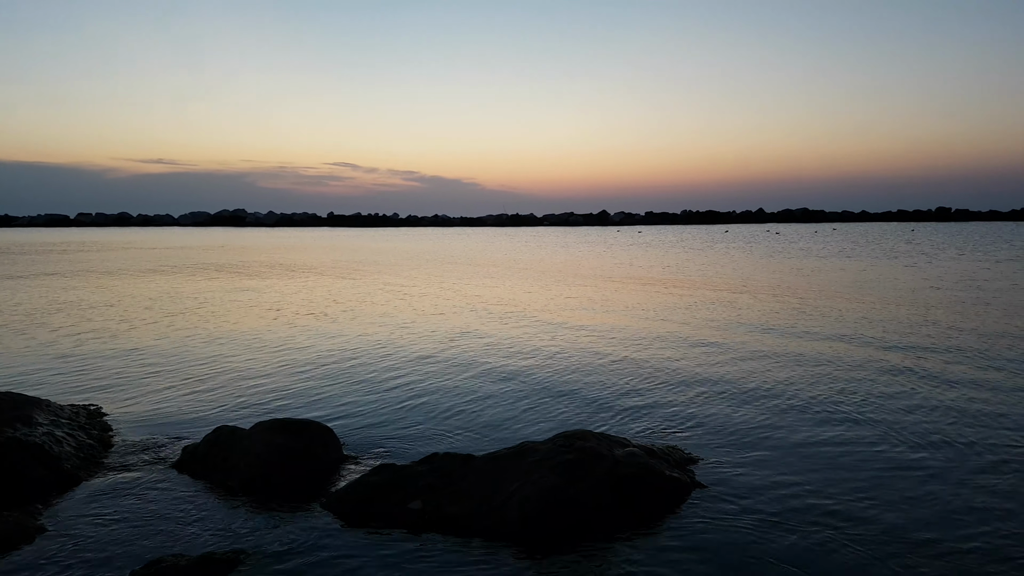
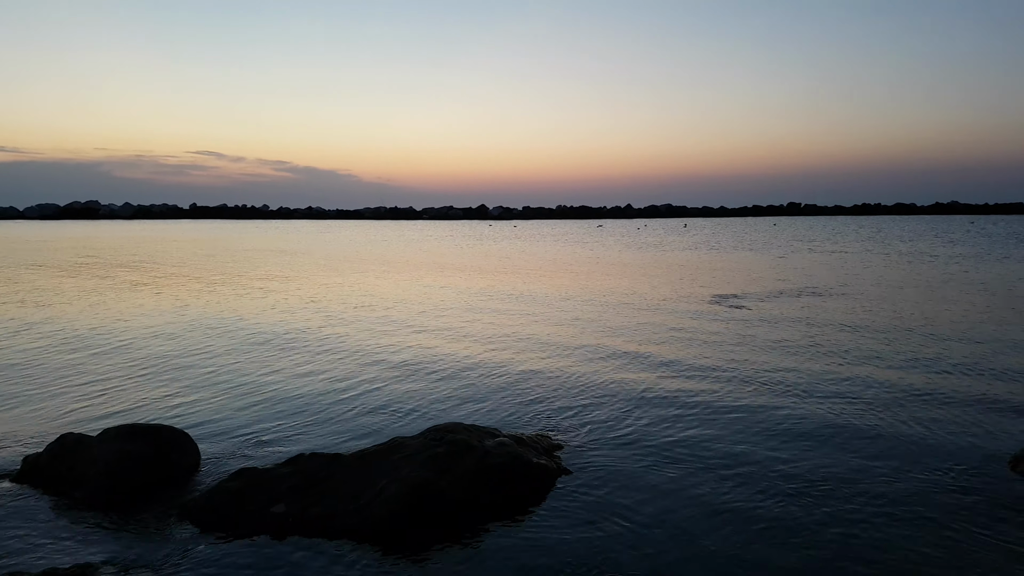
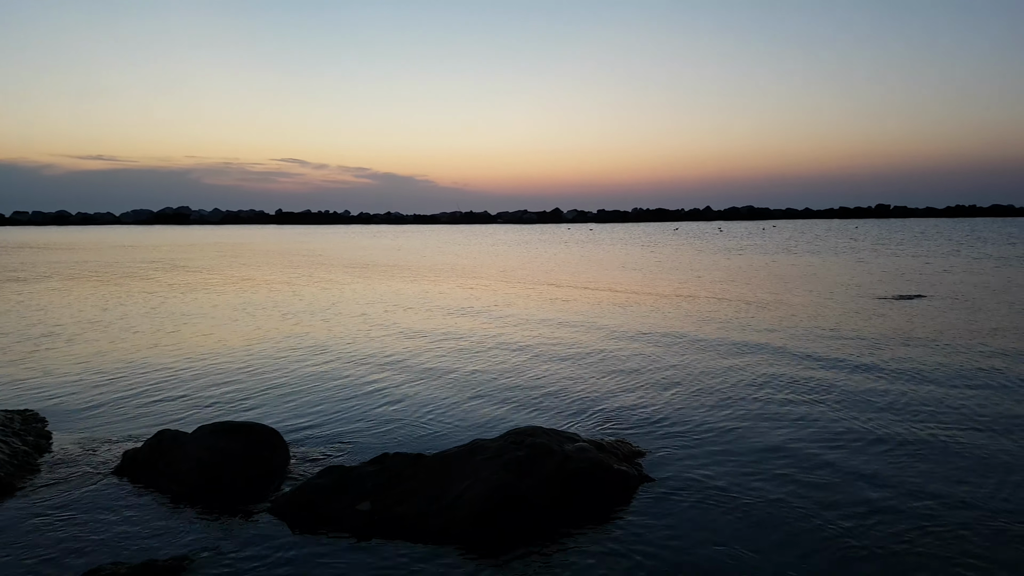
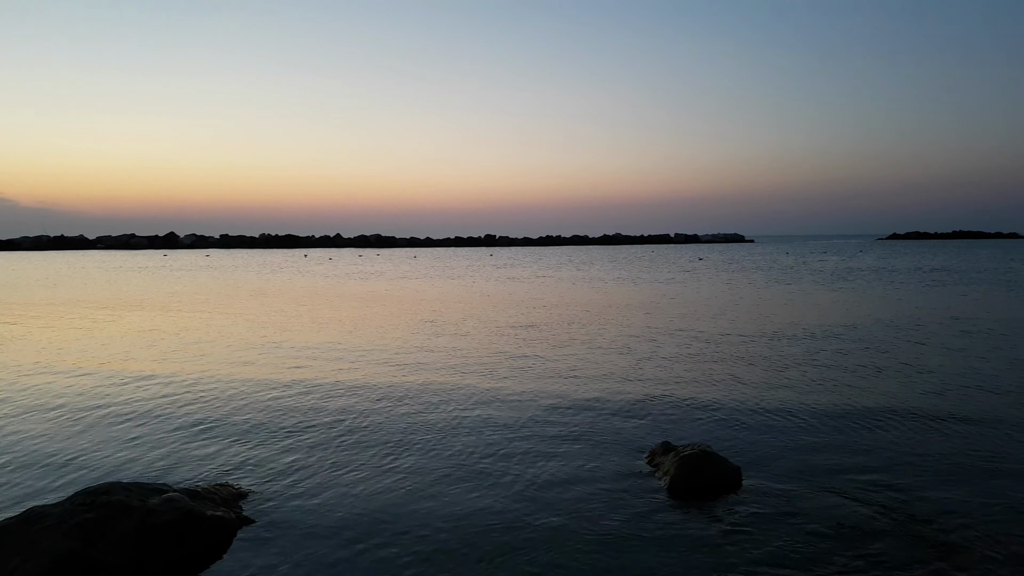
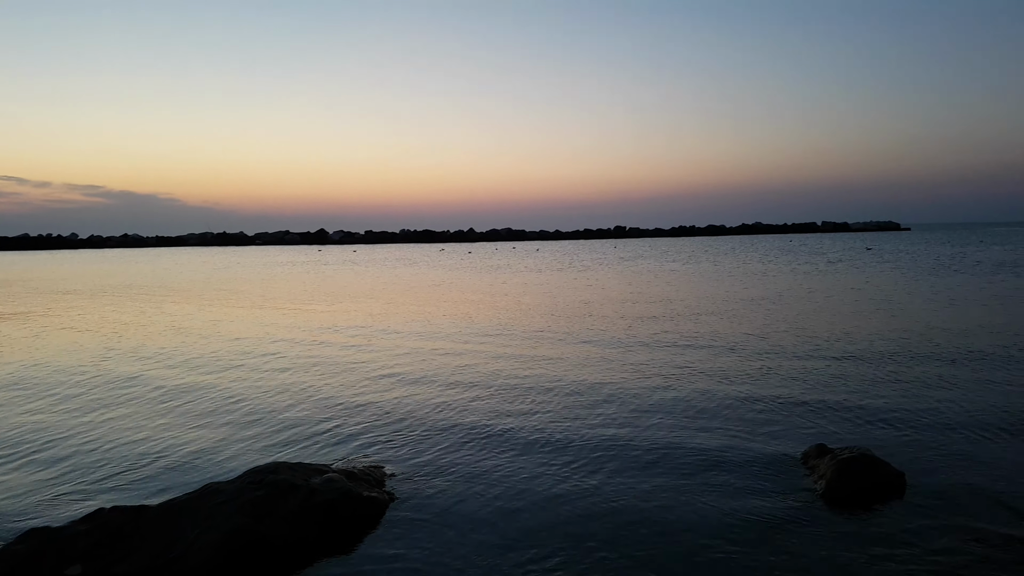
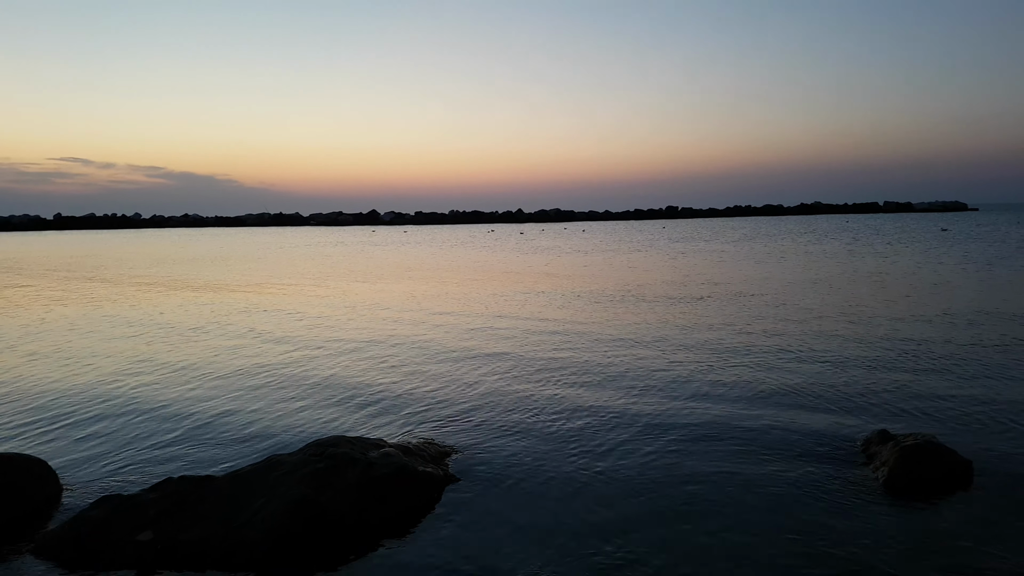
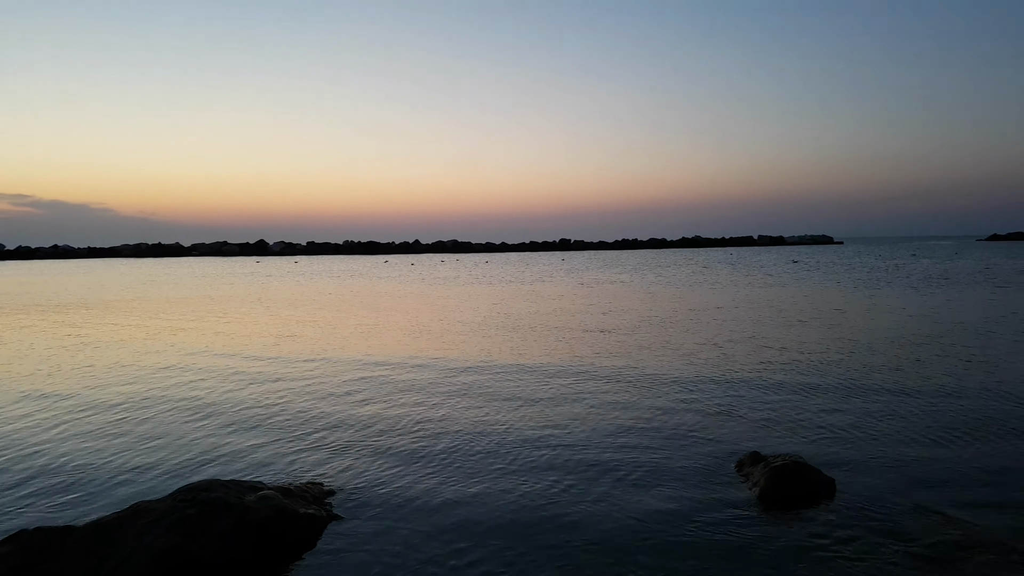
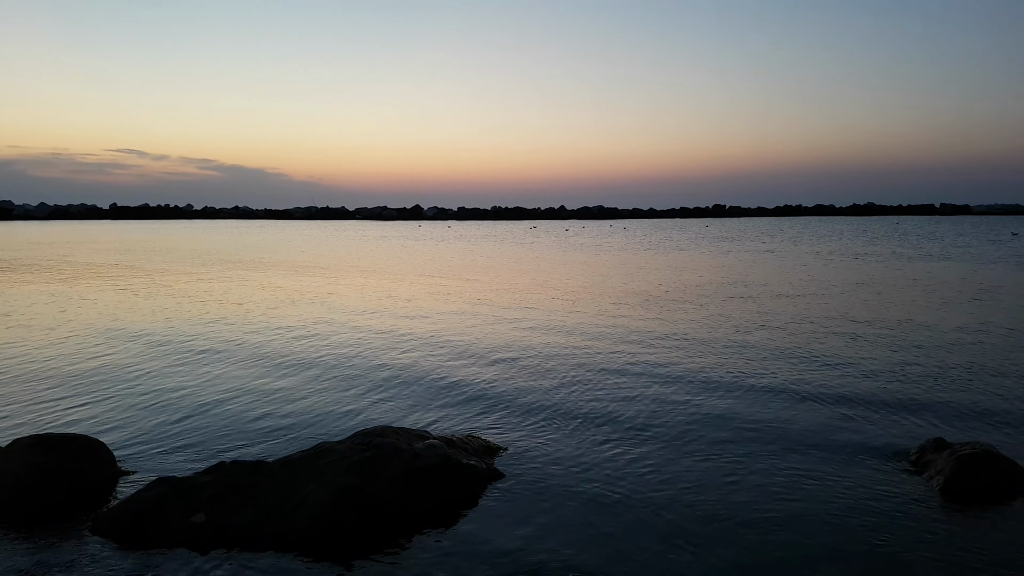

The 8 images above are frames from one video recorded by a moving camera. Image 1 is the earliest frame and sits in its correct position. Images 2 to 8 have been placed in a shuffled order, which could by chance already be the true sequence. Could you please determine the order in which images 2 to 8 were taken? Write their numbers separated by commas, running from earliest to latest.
3, 2, 8, 6, 5, 7, 4
